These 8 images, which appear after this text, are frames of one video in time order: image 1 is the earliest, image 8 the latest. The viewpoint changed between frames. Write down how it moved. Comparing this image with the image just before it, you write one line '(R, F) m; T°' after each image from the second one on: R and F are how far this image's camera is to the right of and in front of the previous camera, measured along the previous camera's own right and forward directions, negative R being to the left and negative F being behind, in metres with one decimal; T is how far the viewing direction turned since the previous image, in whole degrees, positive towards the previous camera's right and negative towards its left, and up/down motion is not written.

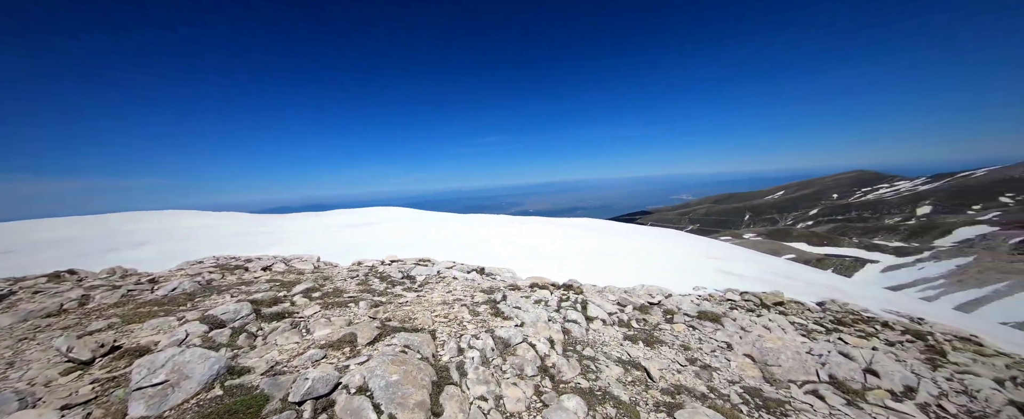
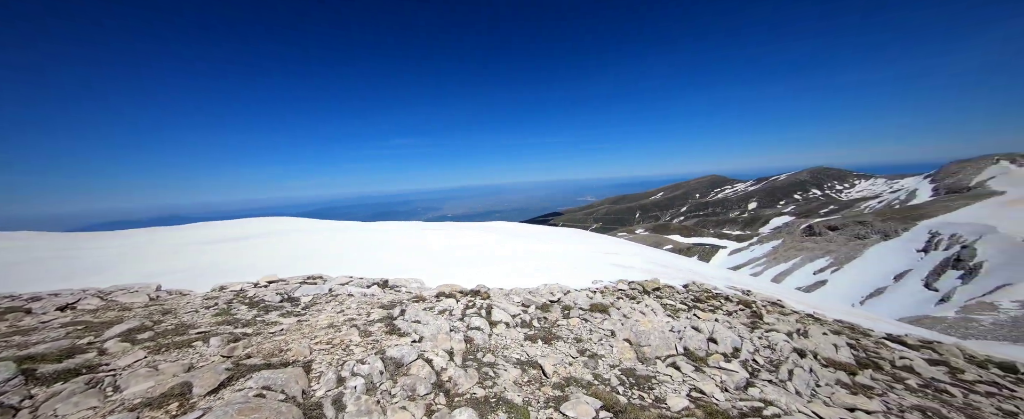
(+0.1, 0.0) m; +15°
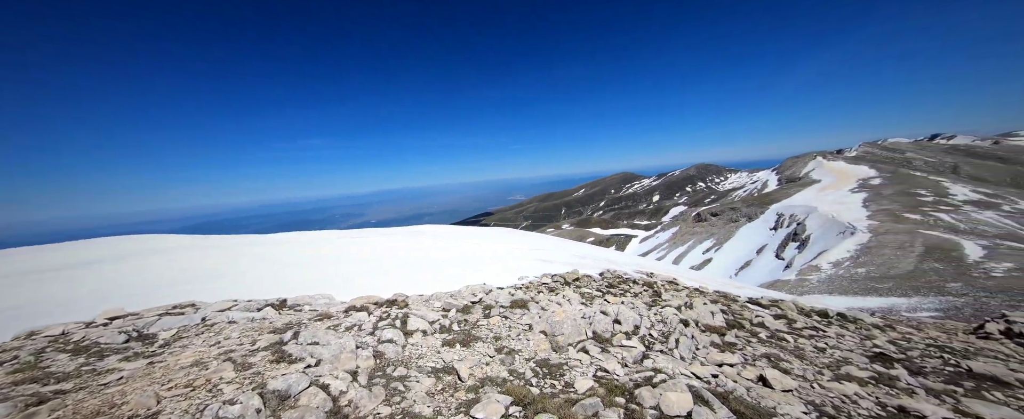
(+0.1, 0.0) m; +14°
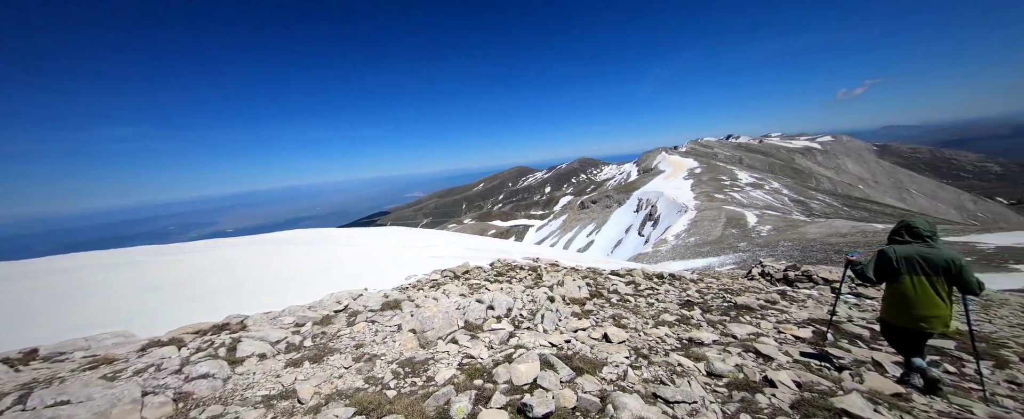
(+0.3, -0.1) m; +21°
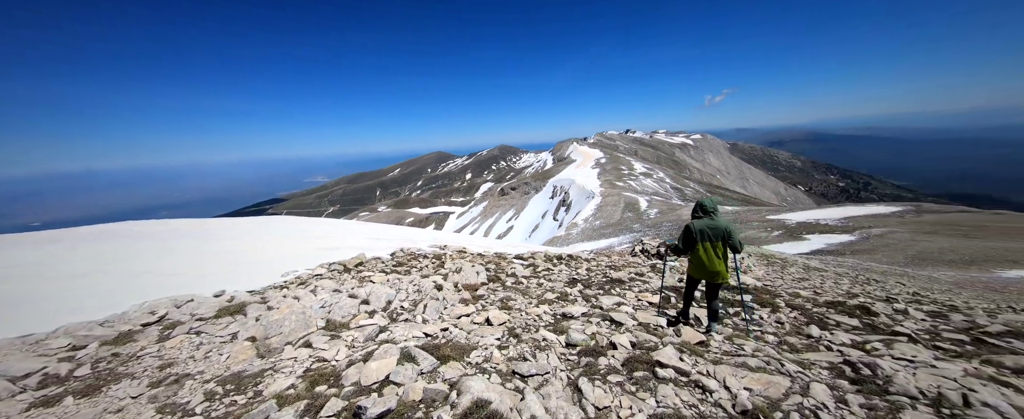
(+0.6, +0.1) m; +17°
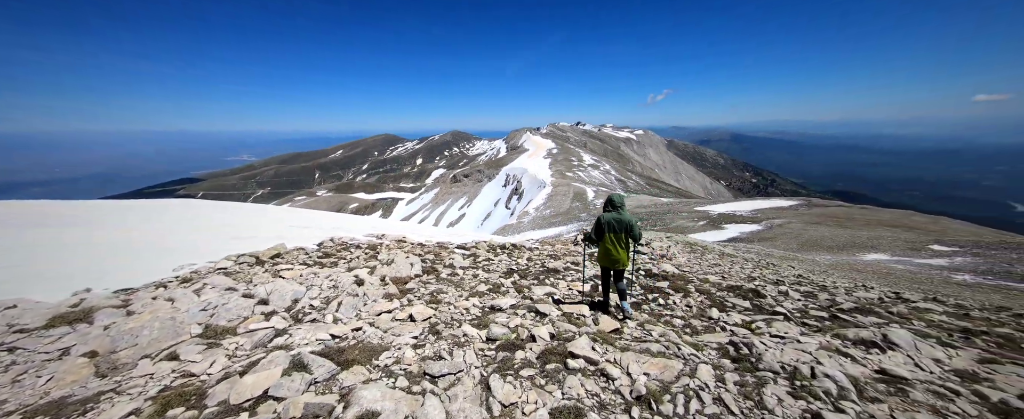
(+0.4, +0.2) m; +10°
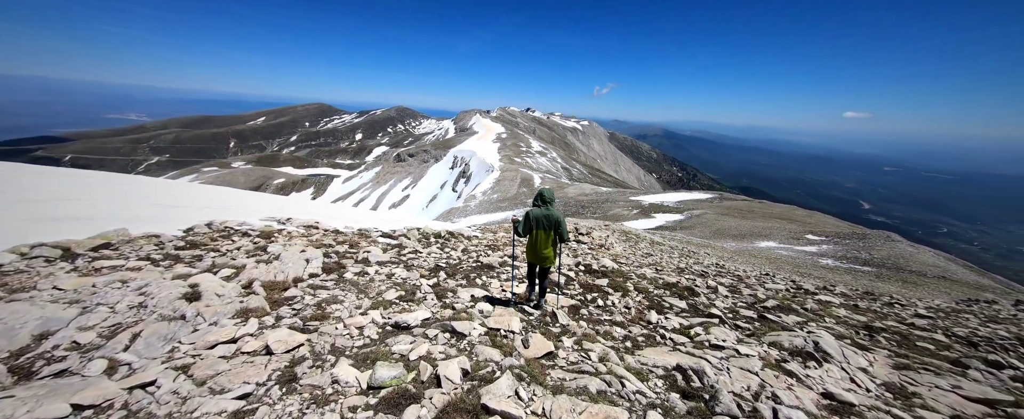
(+0.6, +1.8) m; +9°
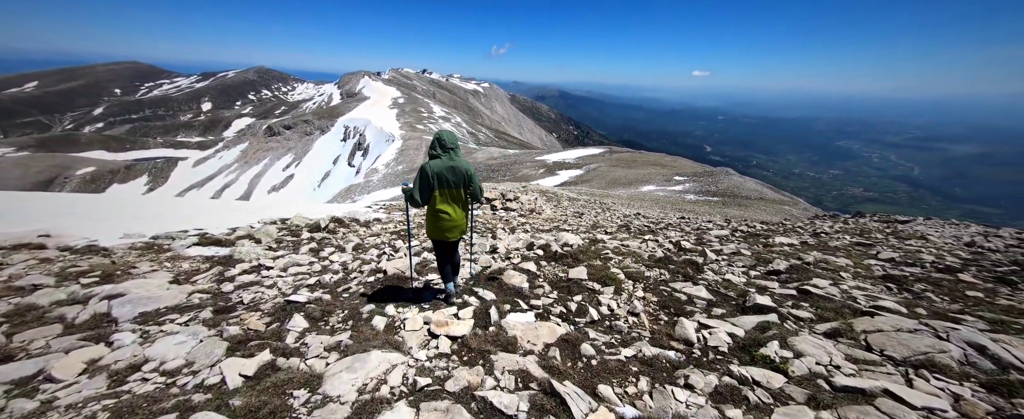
(-0.1, +5.4) m; +14°
